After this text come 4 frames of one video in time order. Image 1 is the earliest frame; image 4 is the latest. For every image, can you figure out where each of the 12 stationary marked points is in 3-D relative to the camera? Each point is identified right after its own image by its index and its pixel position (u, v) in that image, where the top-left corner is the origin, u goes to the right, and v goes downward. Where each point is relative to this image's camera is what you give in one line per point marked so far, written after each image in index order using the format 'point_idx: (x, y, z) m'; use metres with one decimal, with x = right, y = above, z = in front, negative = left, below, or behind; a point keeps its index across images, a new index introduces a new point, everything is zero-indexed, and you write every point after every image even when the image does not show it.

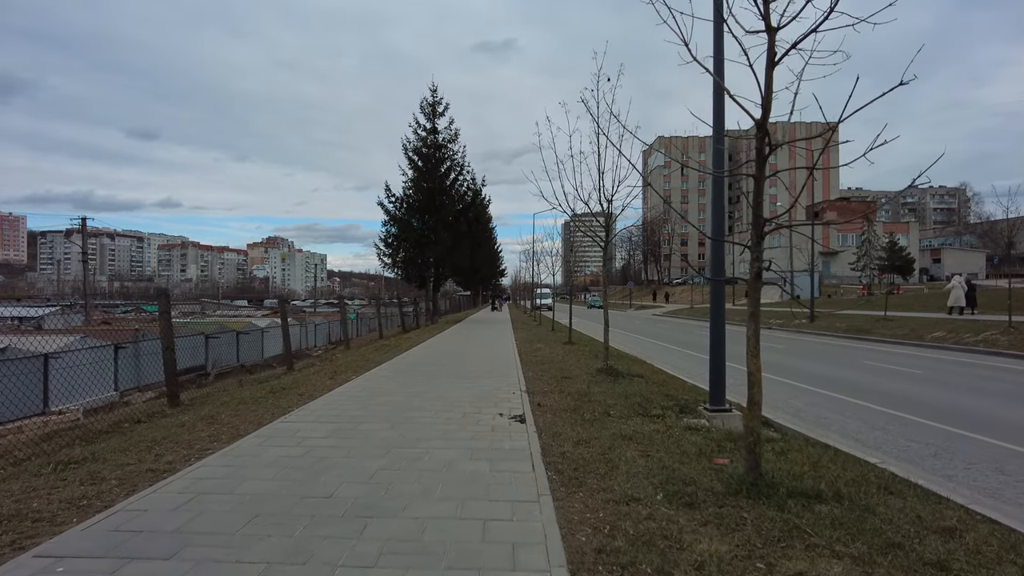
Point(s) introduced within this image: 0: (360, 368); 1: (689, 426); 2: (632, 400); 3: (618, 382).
0: (-2.7, -1.4, +11.4) m
1: (+1.7, -1.4, +6.3) m
2: (+1.4, -1.3, +7.5) m
3: (+1.5, -1.3, +8.9) m
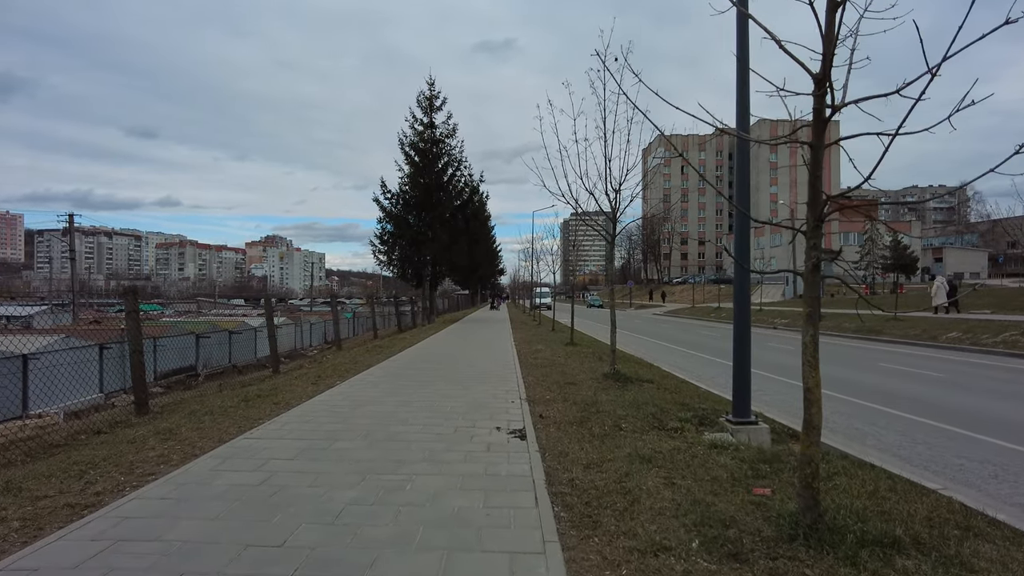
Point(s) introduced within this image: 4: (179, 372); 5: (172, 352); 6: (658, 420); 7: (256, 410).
0: (-2.7, -1.4, +10.6) m
1: (+1.7, -1.3, +5.5) m
2: (+1.4, -1.3, +6.7) m
3: (+1.5, -1.3, +8.1) m
4: (-9.3, -2.3, +18.4) m
5: (-9.4, -1.8, +18.0) m
6: (+1.5, -1.3, +6.3) m
7: (-2.8, -1.3, +7.0) m
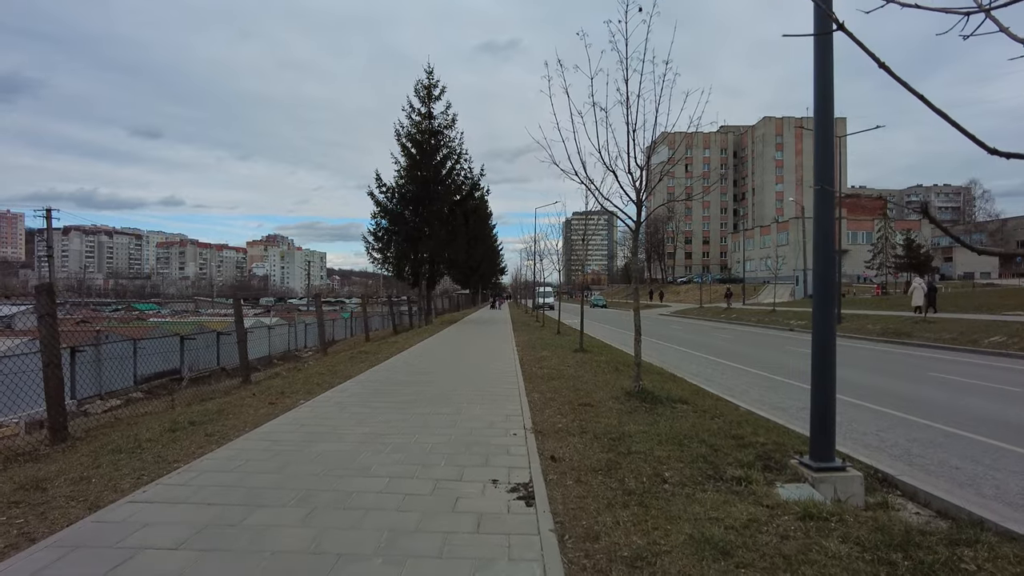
0: (-2.7, -1.4, +9.0) m
1: (+1.8, -1.3, +3.8) m
2: (+1.4, -1.3, +5.0) m
3: (+1.5, -1.3, +6.5) m
4: (-9.3, -2.3, +16.7) m
5: (-9.4, -1.8, +16.3) m
6: (+1.5, -1.3, +4.7) m
7: (-2.8, -1.3, +5.3) m
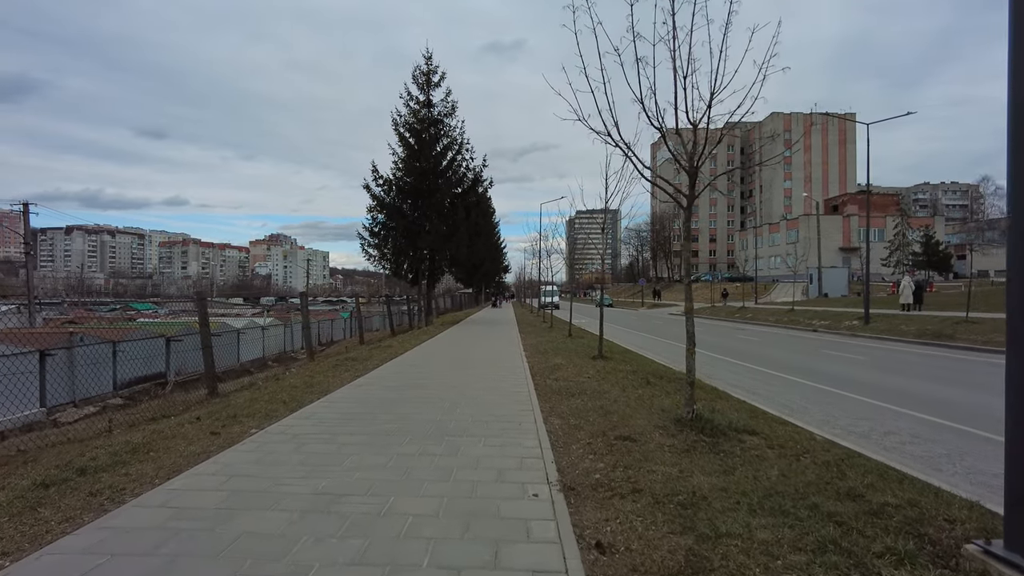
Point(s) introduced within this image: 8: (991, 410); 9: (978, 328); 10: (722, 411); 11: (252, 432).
0: (-2.6, -1.3, +7.2) m
1: (+1.9, -1.3, +2.1) m
2: (+1.5, -1.2, +3.3) m
3: (+1.6, -1.2, +4.7) m
4: (-9.1, -2.3, +15.0) m
5: (-9.2, -1.7, +14.6) m
6: (+1.6, -1.3, +2.9) m
7: (-2.7, -1.3, +3.6) m
8: (+7.2, -1.8, +9.2) m
9: (+14.3, -1.2, +19.4) m
10: (+2.2, -1.2, +6.6) m
11: (-2.4, -1.3, +5.7) m
